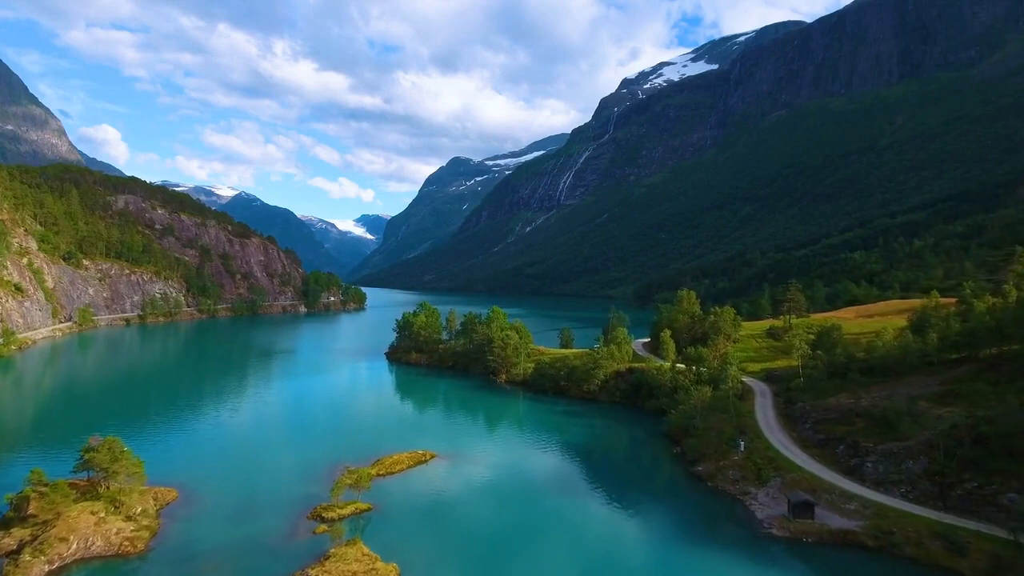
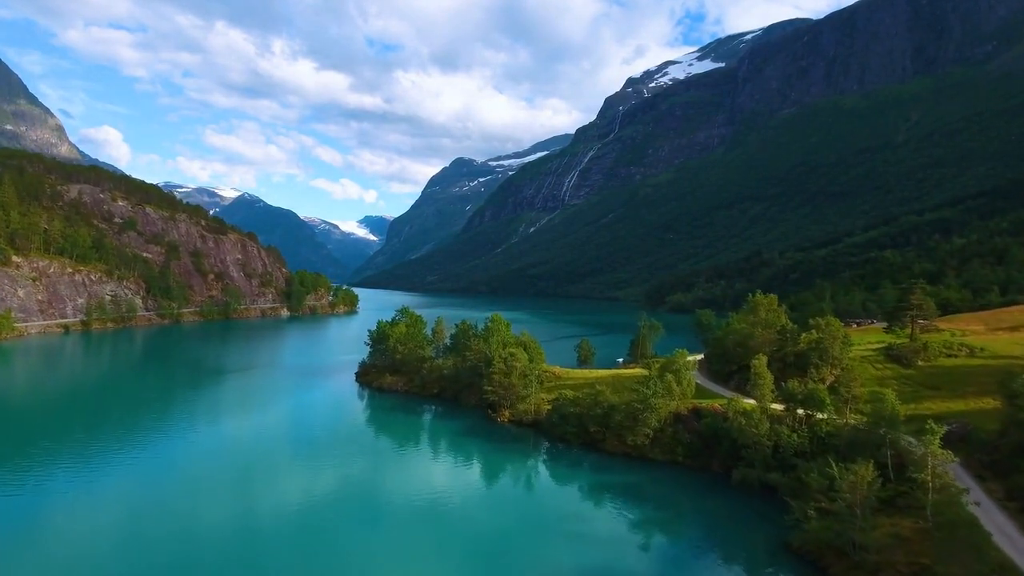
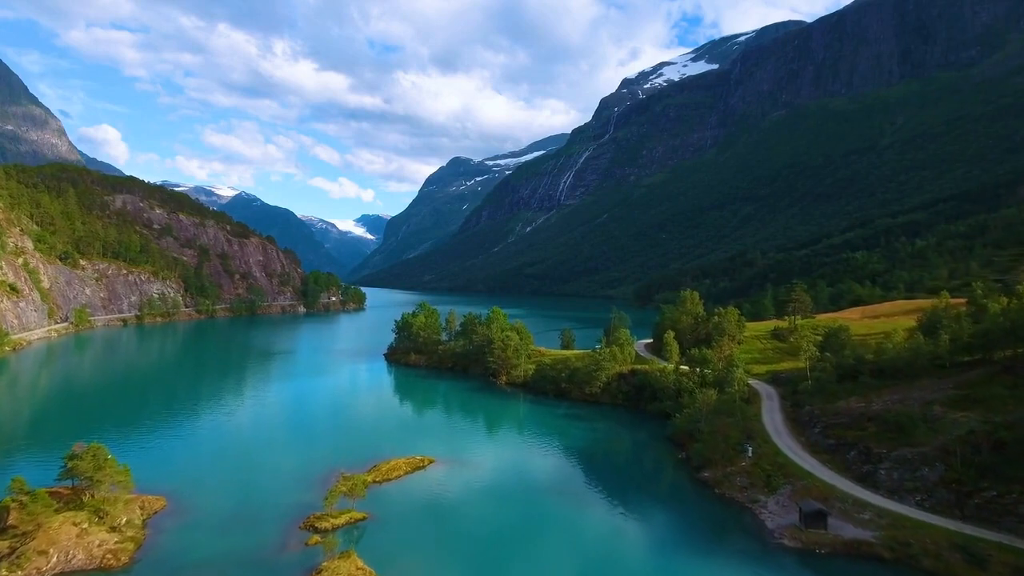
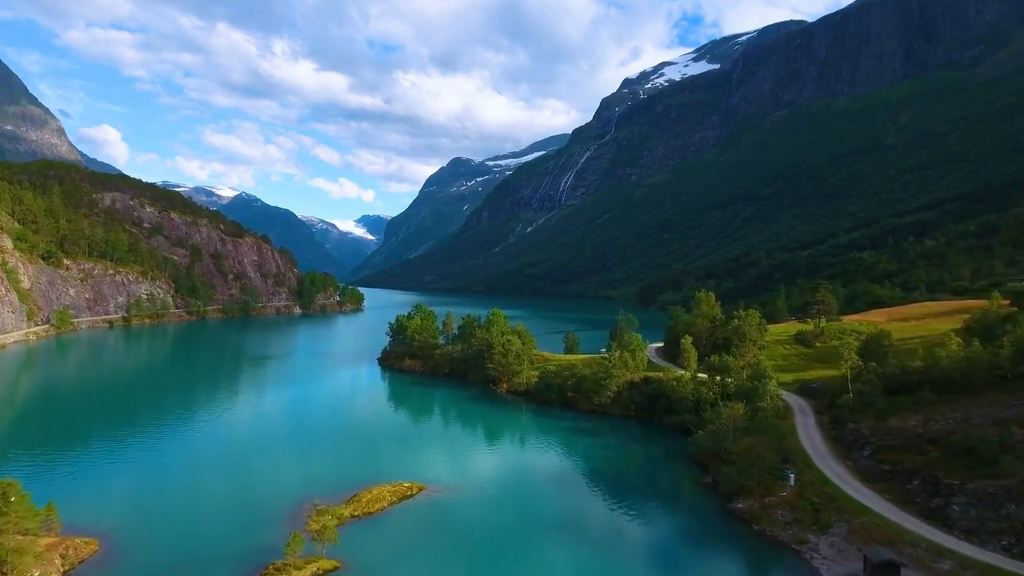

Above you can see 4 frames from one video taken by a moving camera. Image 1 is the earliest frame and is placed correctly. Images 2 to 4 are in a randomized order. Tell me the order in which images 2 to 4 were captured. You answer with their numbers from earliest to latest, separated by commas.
3, 4, 2
